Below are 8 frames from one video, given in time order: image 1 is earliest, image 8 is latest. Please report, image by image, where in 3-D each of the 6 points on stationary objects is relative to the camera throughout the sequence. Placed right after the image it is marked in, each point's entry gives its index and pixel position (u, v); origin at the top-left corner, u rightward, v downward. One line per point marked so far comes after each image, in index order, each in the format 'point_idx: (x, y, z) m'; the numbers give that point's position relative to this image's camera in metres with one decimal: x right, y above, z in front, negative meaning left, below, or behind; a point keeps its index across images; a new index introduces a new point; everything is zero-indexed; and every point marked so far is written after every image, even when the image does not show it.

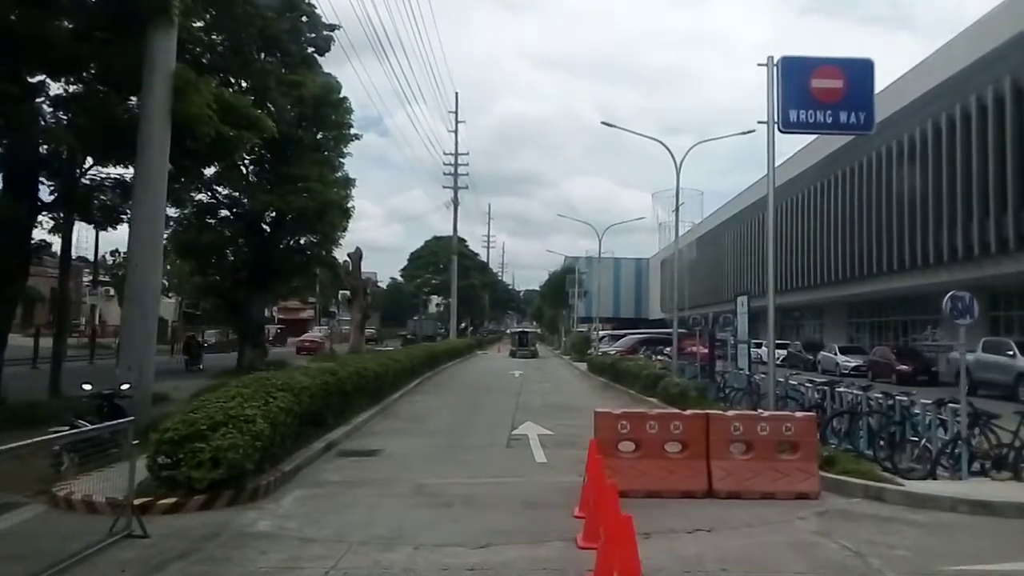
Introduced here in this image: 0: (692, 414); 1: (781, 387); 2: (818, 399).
0: (+2.3, -1.6, +10.3) m
1: (+5.6, -2.0, +17.0) m
2: (+5.7, -2.1, +15.2) m
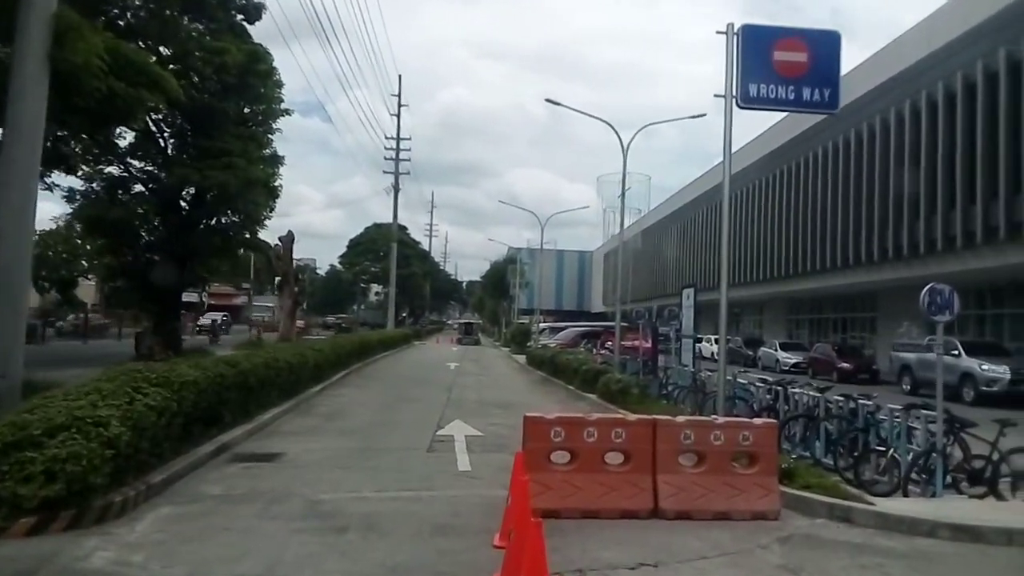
0: (+1.4, -1.4, +8.8) m
1: (+4.2, -1.9, +15.7) m
2: (+4.4, -1.9, +13.9) m
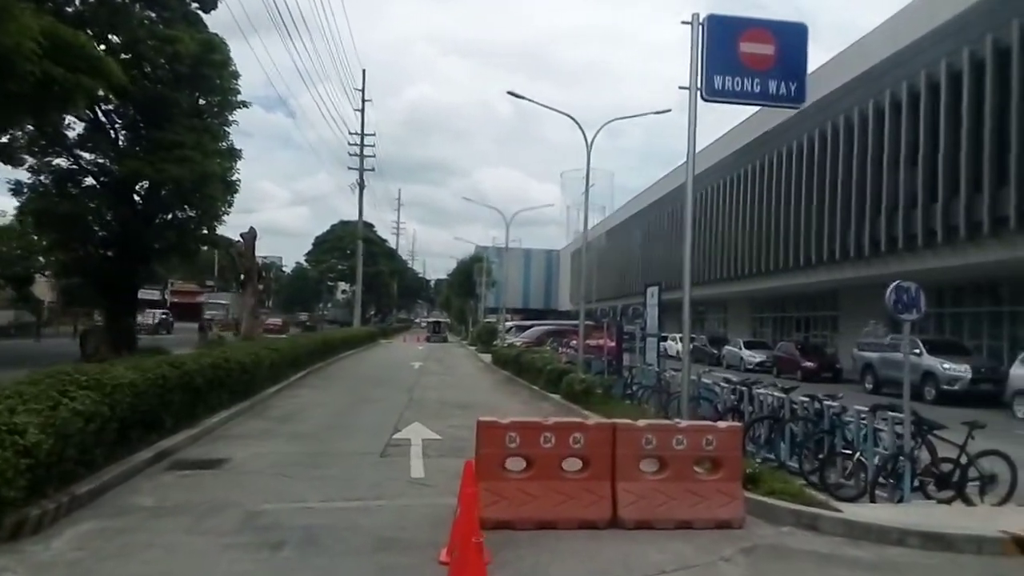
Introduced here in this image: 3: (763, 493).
0: (+0.9, -1.4, +8.4) m
1: (+3.5, -1.8, +15.4) m
2: (+3.7, -1.9, +13.6) m
3: (+2.8, -2.3, +9.2) m
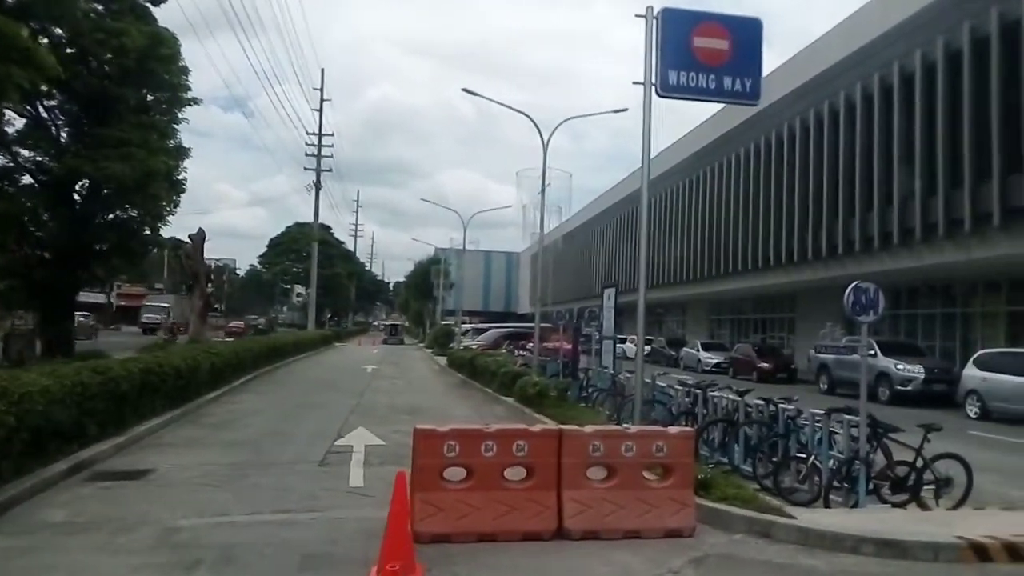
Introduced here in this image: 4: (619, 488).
0: (+0.3, -1.4, +7.9) m
1: (+2.5, -1.8, +15.1) m
2: (+2.9, -1.9, +13.3) m
3: (+2.2, -2.3, +8.8) m
4: (+1.0, -2.0, +8.0) m
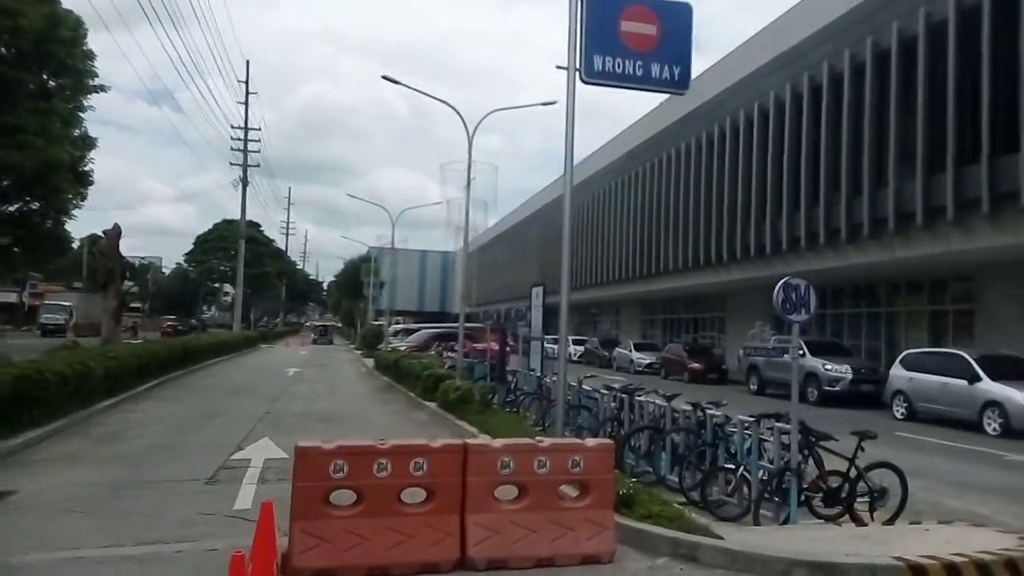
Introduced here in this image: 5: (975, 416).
0: (-0.6, -1.4, +7.0) m
1: (+1.1, -1.8, +14.3) m
2: (+1.6, -1.9, +12.6) m
3: (+1.2, -2.3, +8.1) m
4: (+0.2, -1.9, +7.1) m
5: (+10.4, -2.9, +18.2) m
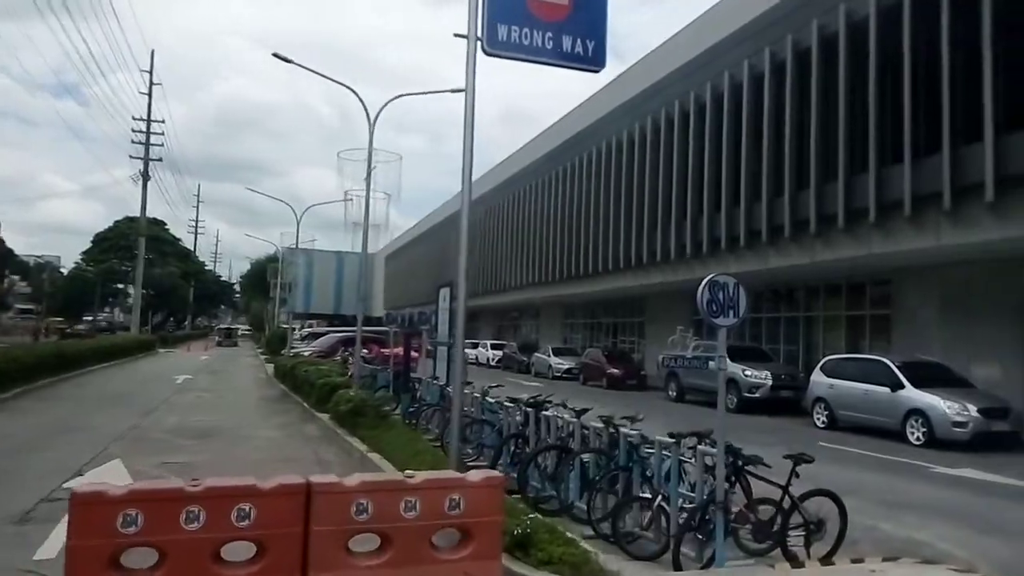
0: (-1.6, -1.3, +5.4) m
1: (-0.6, -1.8, +12.8) m
2: (+0.1, -1.9, +11.1) m
3: (+0.2, -2.2, +6.6) m
4: (-0.8, -1.9, +5.6) m
5: (+8.3, -3.0, +17.6) m
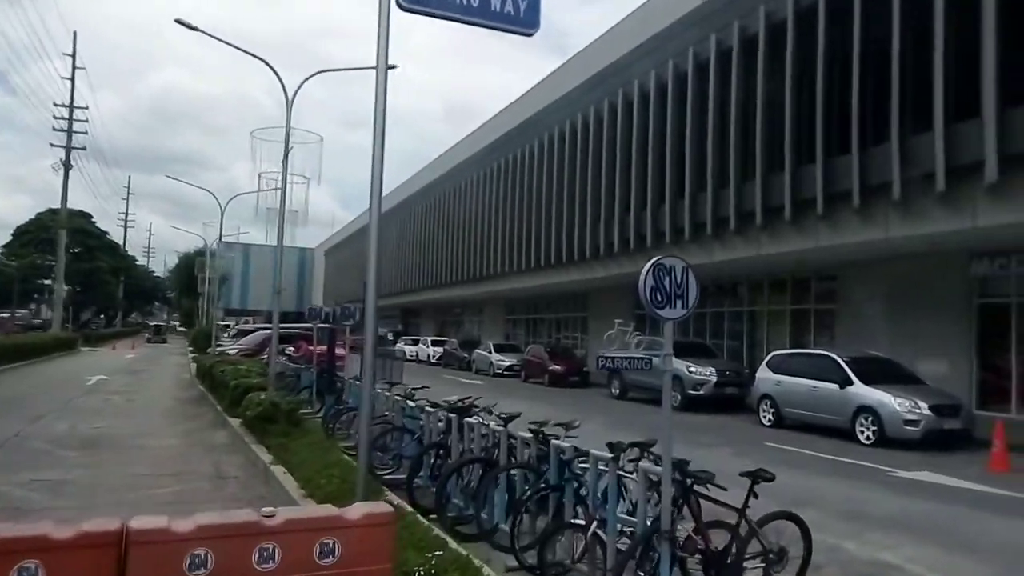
0: (-2.1, -1.2, +4.0) m
1: (-1.6, -1.7, +11.5) m
2: (-0.9, -1.8, +9.8) m
3: (-0.5, -2.1, +5.3) m
4: (-1.4, -1.8, +4.3) m
5: (+6.9, -2.8, +16.8) m
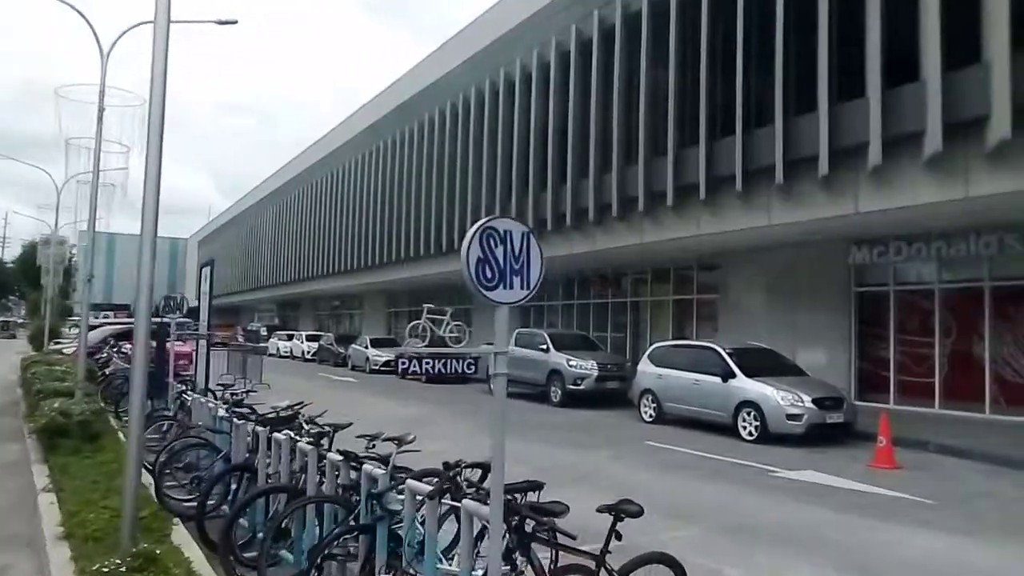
0: (-3.0, -1.1, +2.0) m
1: (-3.5, -1.5, +9.5) m
2: (-2.6, -1.6, +8.0) m
3: (-1.6, -2.0, +3.6) m
4: (-2.3, -1.7, +2.4) m
5: (+4.2, -2.6, +15.9) m
